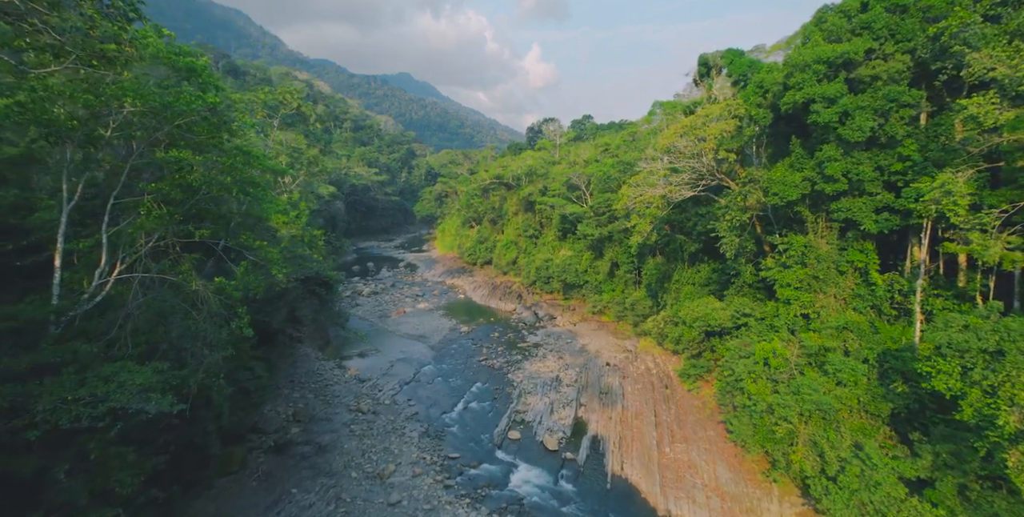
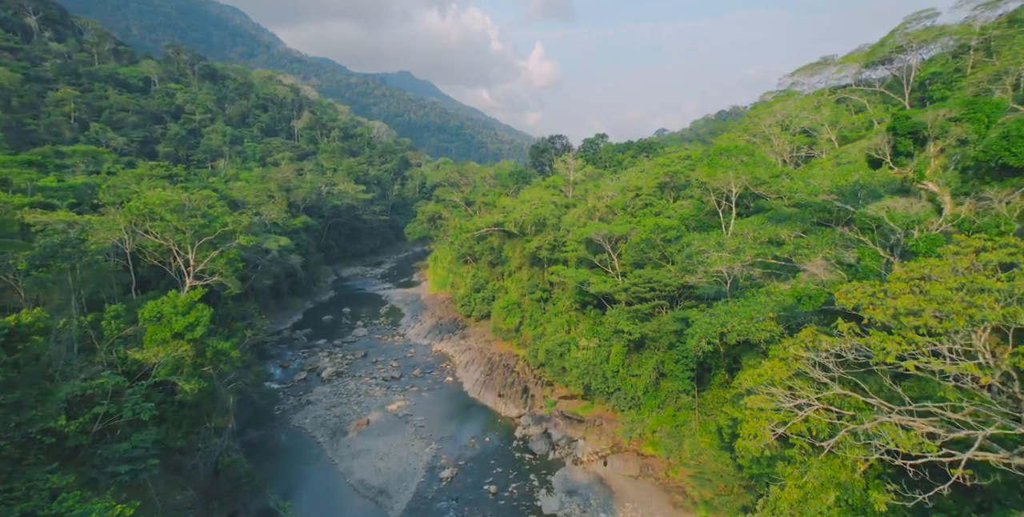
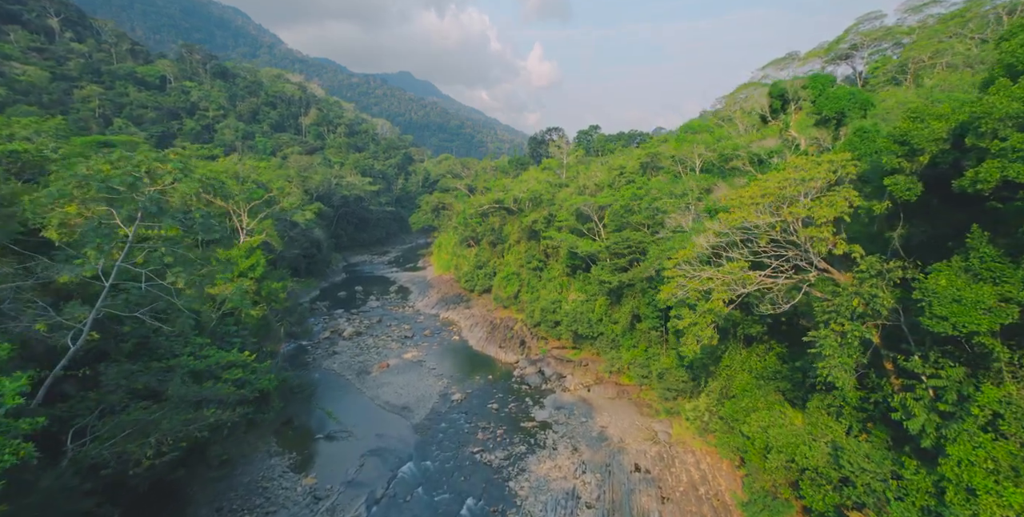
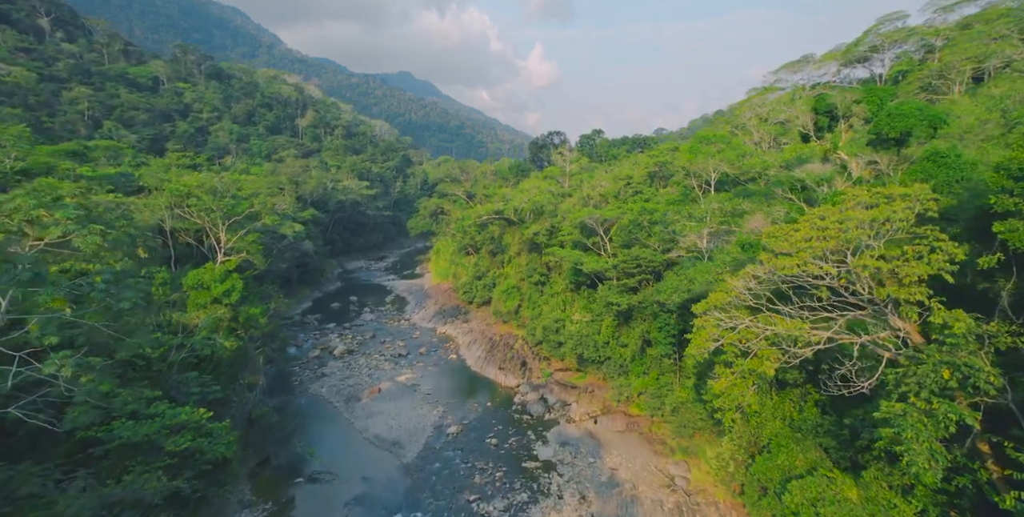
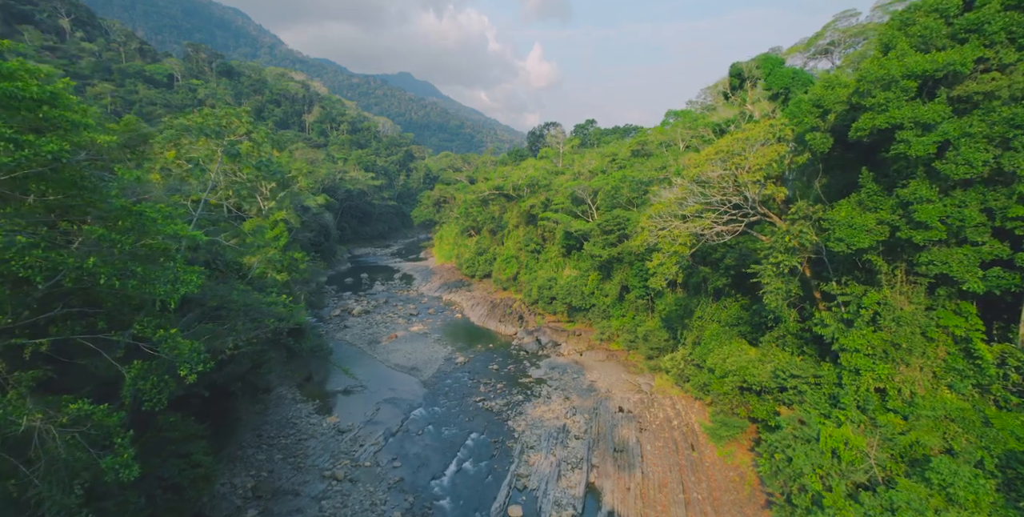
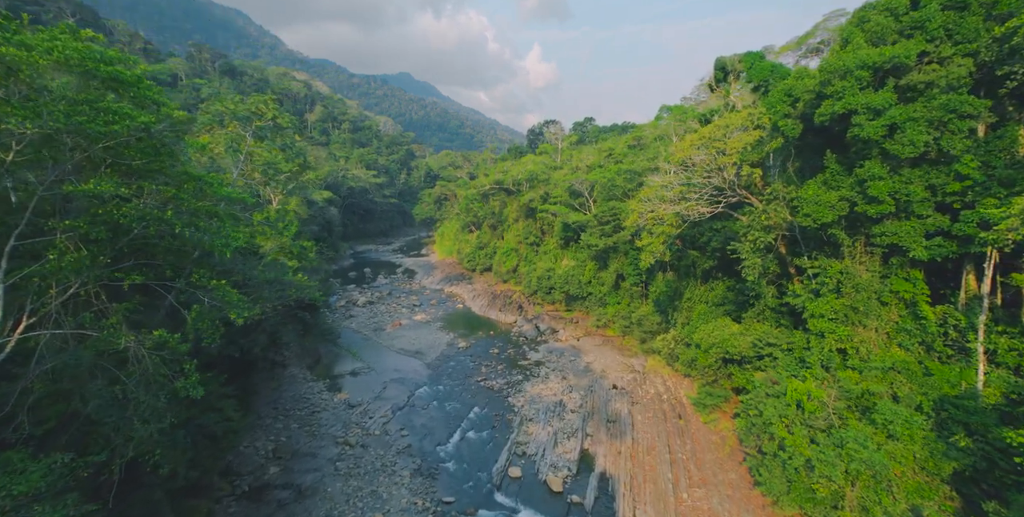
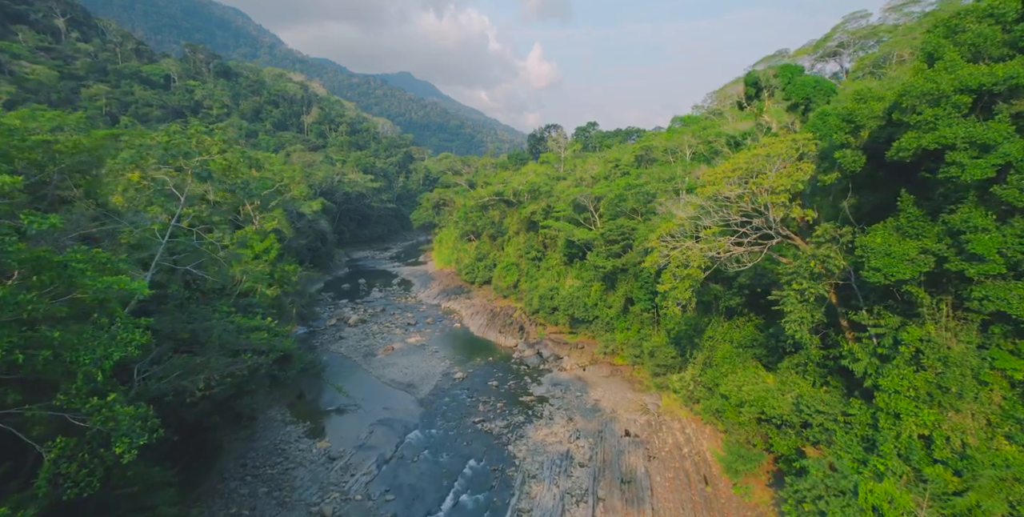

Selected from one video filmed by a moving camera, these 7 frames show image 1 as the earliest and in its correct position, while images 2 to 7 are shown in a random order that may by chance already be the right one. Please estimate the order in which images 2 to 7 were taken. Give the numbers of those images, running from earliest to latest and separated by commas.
6, 5, 7, 3, 4, 2
